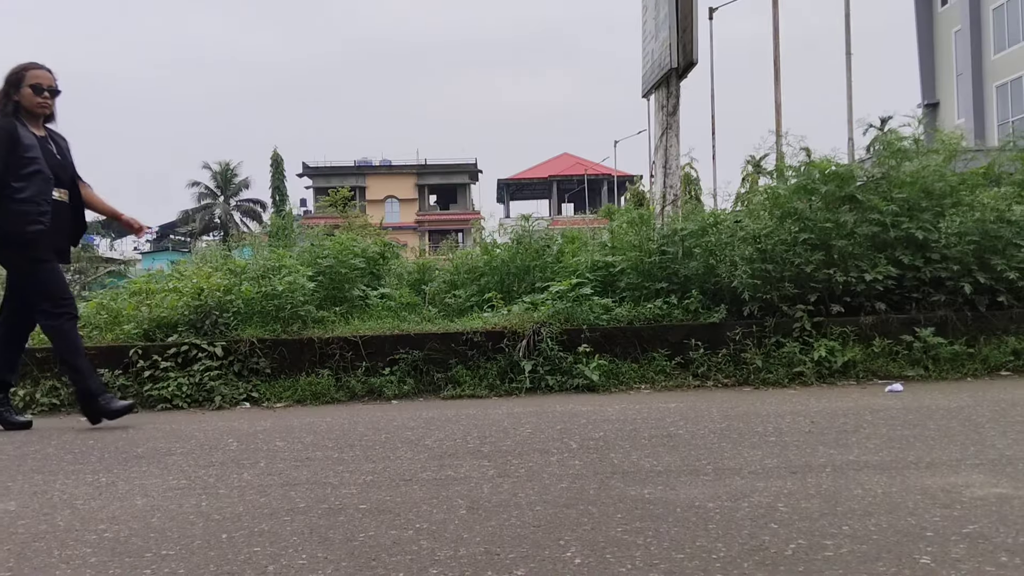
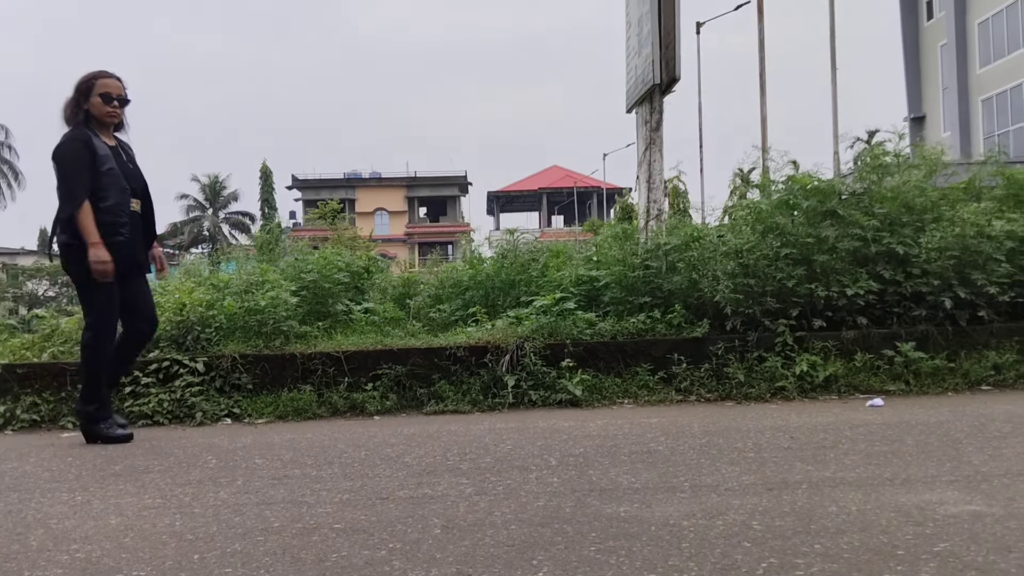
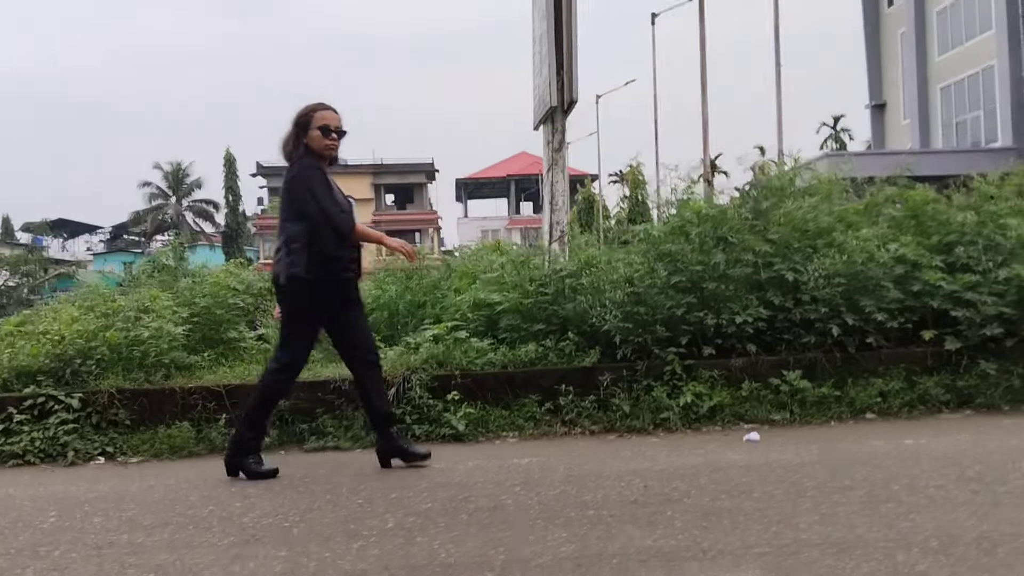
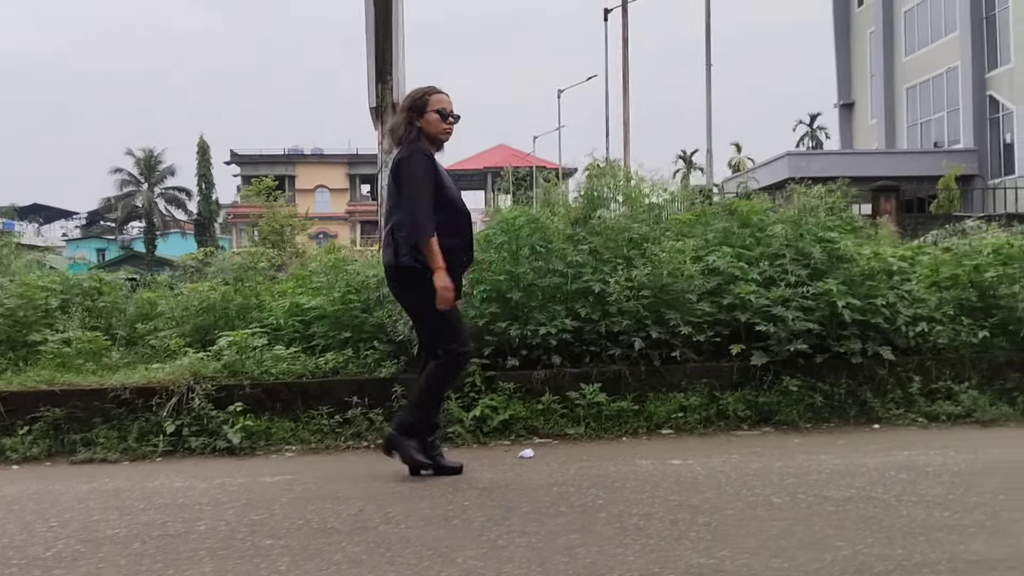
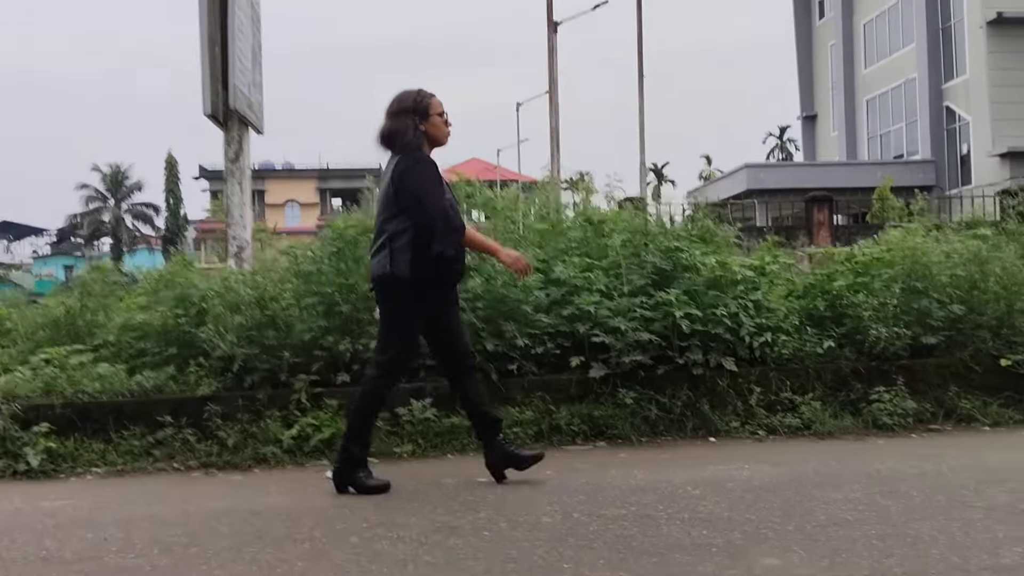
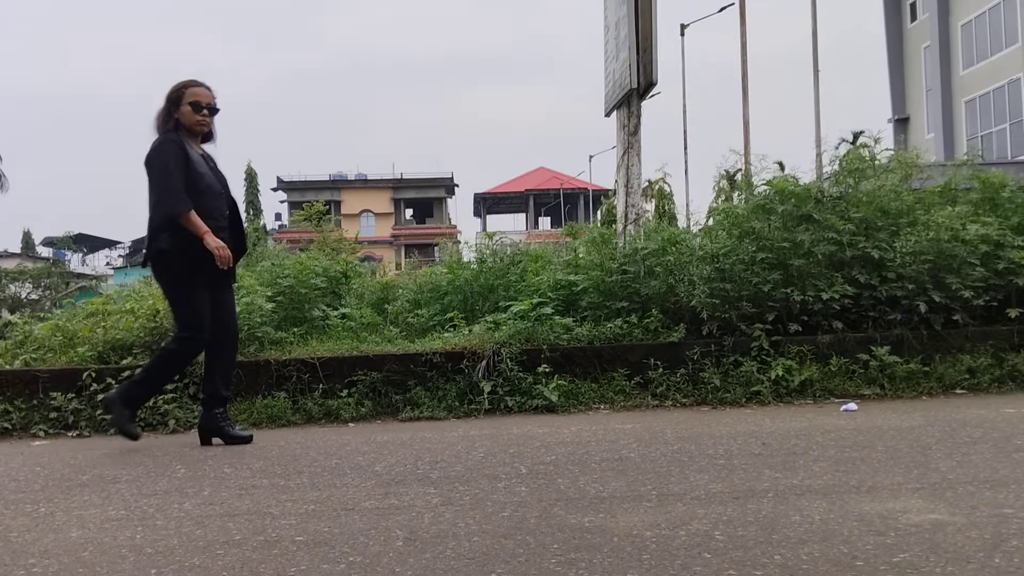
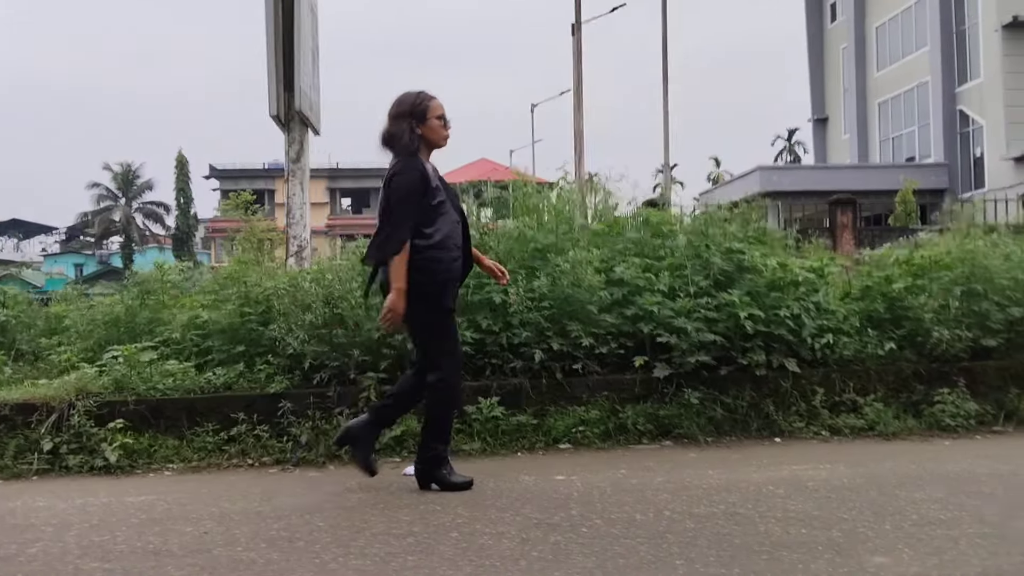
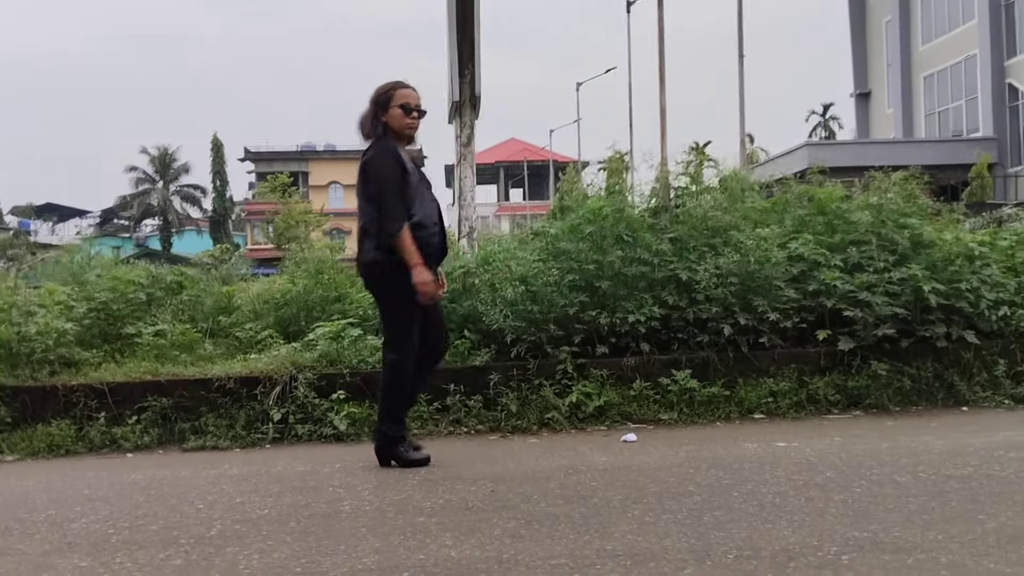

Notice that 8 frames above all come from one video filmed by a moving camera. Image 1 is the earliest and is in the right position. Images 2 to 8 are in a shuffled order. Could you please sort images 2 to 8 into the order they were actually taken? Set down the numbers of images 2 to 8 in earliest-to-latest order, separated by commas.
2, 6, 3, 8, 4, 7, 5
